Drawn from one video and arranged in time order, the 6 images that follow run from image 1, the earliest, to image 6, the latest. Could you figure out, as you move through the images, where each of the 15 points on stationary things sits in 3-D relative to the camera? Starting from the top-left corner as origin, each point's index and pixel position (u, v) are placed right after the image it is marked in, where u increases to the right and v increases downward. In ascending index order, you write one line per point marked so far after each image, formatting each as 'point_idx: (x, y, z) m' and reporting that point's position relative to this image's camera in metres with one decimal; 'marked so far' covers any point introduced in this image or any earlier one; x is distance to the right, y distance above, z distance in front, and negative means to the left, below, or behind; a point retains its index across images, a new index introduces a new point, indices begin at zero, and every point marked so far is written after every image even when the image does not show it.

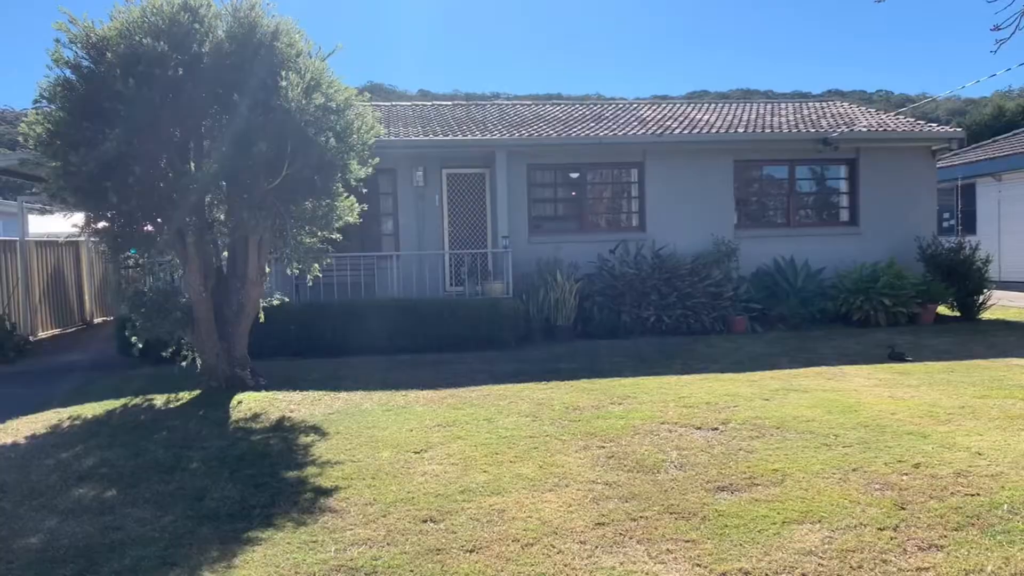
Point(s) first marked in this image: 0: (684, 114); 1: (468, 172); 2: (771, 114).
0: (+3.5, +3.5, +16.5) m
1: (-0.8, +2.0, +14.1) m
2: (+5.3, +3.6, +16.6) m
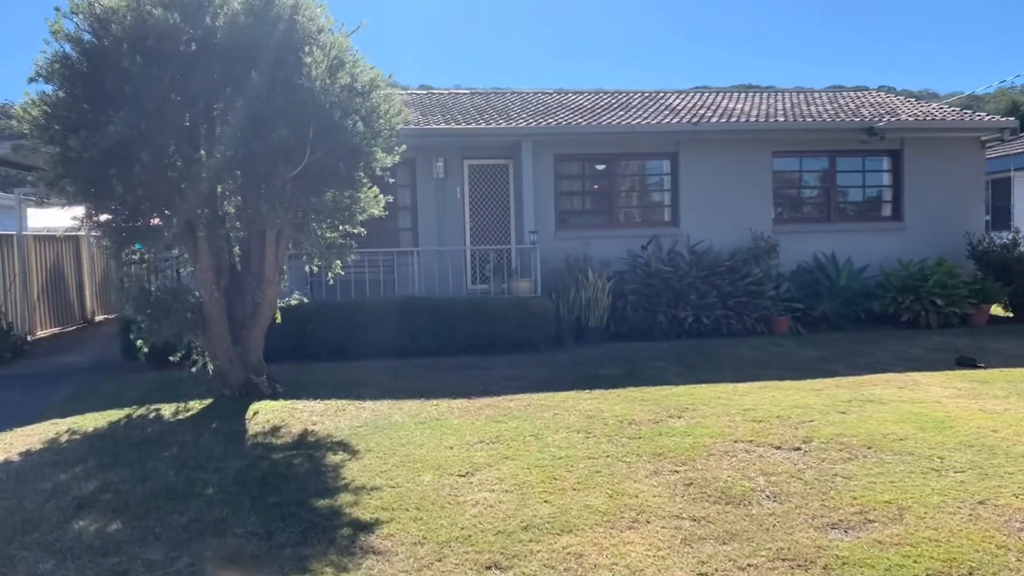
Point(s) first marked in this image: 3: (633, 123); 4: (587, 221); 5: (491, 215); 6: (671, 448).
0: (+3.9, +3.6, +15.7) m
1: (-0.3, +2.0, +13.3) m
2: (+5.7, +3.6, +15.8) m
3: (+1.9, +2.6, +12.6) m
4: (+1.2, +1.1, +13.3) m
5: (-0.3, +1.2, +13.3) m
6: (+1.2, -1.2, +6.0) m
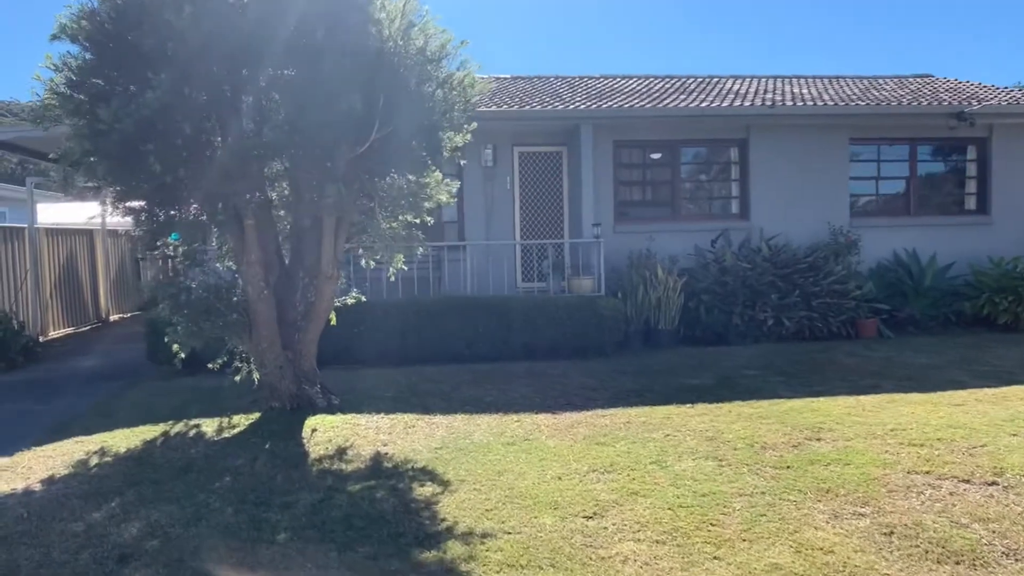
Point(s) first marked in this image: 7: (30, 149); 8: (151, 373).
0: (+4.7, +3.6, +14.6) m
1: (+0.5, +2.1, +12.2) m
2: (+6.6, +3.6, +14.7) m
3: (+2.7, +2.6, +11.5) m
4: (+2.0, +1.1, +12.2) m
5: (+0.5, +1.2, +12.2) m
6: (+2.0, -1.2, +4.9) m
7: (-6.4, +1.8, +10.8) m
8: (-4.1, -1.0, +9.2) m
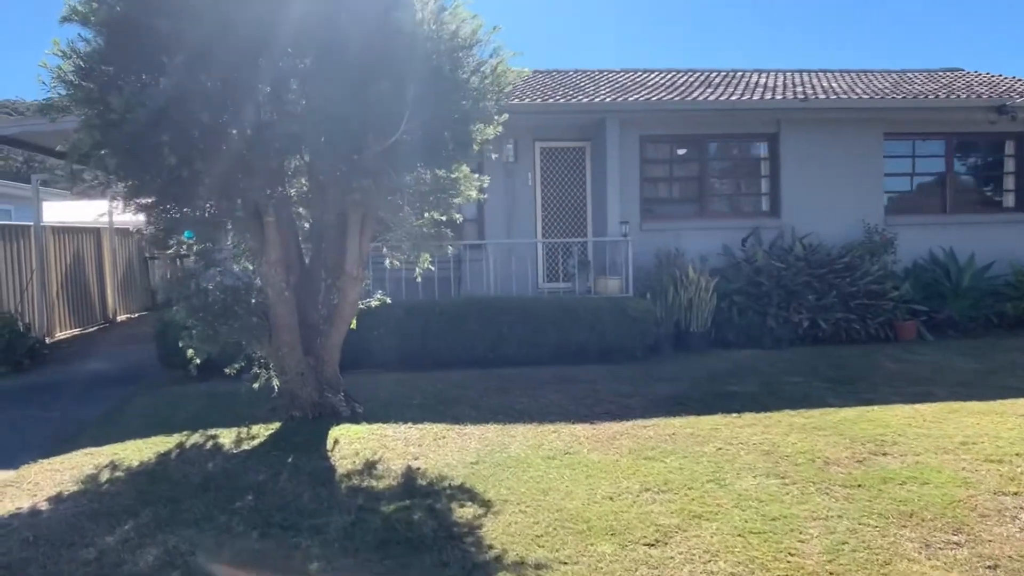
0: (+5.1, +3.6, +14.1) m
1: (+0.8, +2.1, +11.8) m
2: (+6.9, +3.6, +14.3) m
3: (+3.0, +2.6, +11.1) m
4: (+2.4, +1.1, +11.8) m
5: (+0.8, +1.2, +11.8) m
6: (+2.2, -1.2, +4.5) m
7: (-6.1, +1.8, +10.4) m
8: (-3.8, -1.0, +8.8) m
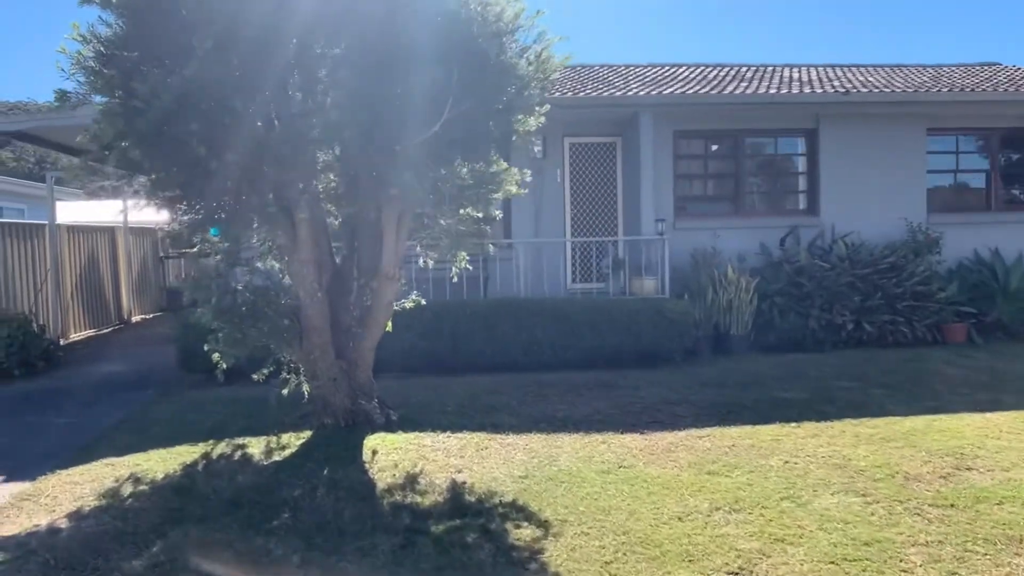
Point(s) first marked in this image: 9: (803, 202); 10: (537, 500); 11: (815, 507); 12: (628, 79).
0: (+5.5, +3.6, +13.7) m
1: (+1.2, +2.1, +11.4) m
2: (+7.3, +3.6, +13.8) m
3: (+3.4, +2.6, +10.6) m
4: (+2.8, +1.1, +11.4) m
5: (+1.2, +1.2, +11.4) m
6: (+2.6, -1.2, +4.1) m
7: (-5.7, +1.8, +10.1) m
8: (-3.4, -1.0, +8.4) m
9: (+4.1, +1.2, +11.5) m
10: (+0.1, -1.2, +4.8) m
11: (+1.7, -1.2, +4.5) m
12: (+1.8, +3.2, +12.4) m
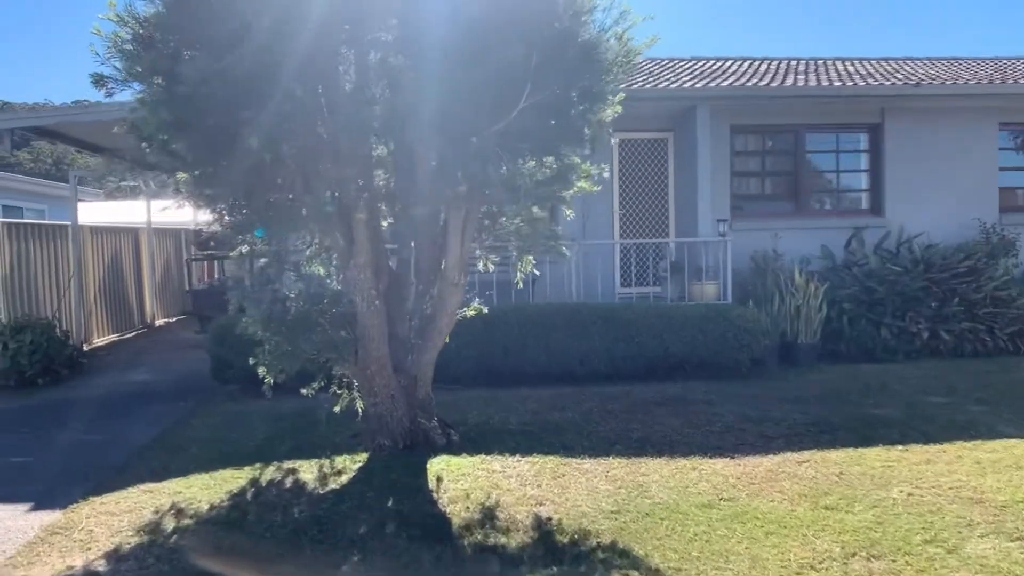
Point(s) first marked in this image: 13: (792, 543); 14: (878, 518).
0: (+6.1, +3.5, +13.0) m
1: (+1.8, +2.0, +10.8) m
2: (+8.0, +3.5, +13.1) m
3: (+4.0, +2.5, +10.0) m
4: (+3.4, +1.0, +10.7) m
5: (+1.8, +1.1, +10.8) m
6: (+3.1, -1.3, +3.4) m
7: (-5.1, +1.8, +9.6) m
8: (-2.9, -1.0, +7.9) m
9: (+4.7, +1.2, +10.8) m
10: (+0.6, -1.3, +4.1) m
11: (+2.2, -1.3, +3.9) m
12: (+2.4, +3.1, +11.8) m
13: (+1.4, -1.3, +4.1) m
14: (+2.0, -1.2, +4.4) m
